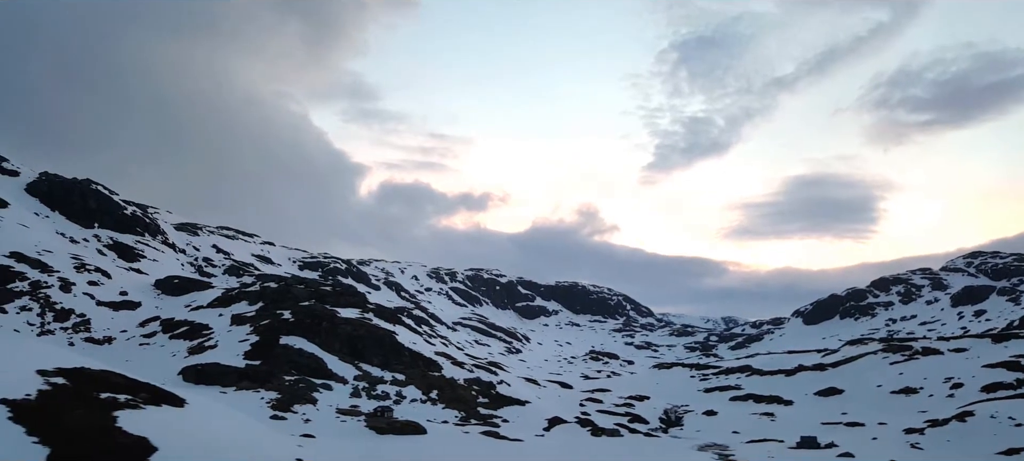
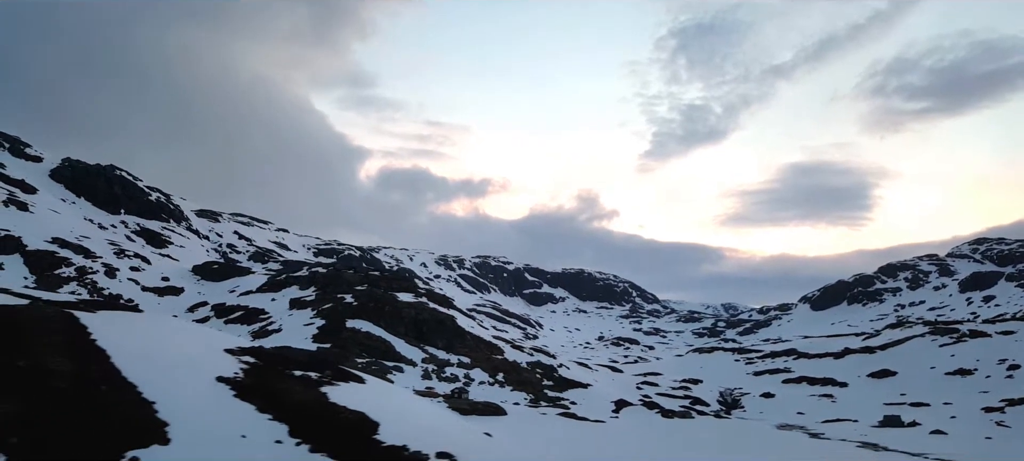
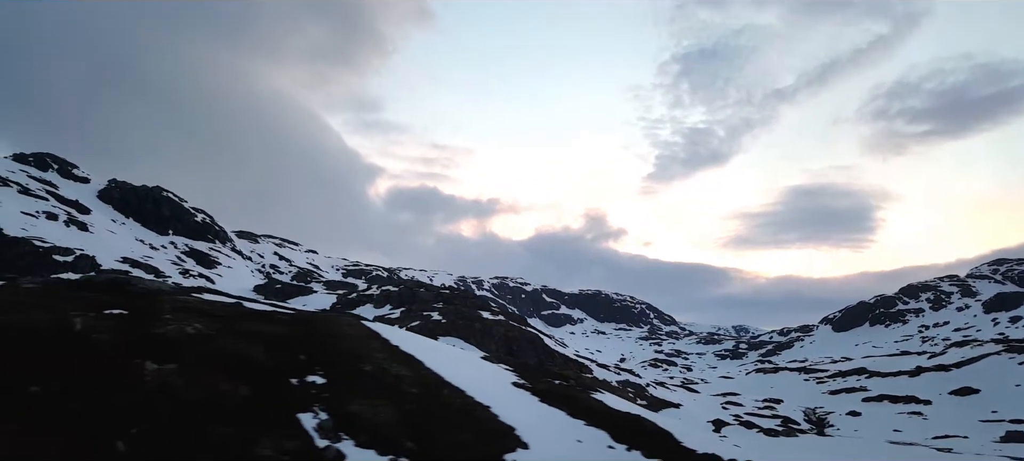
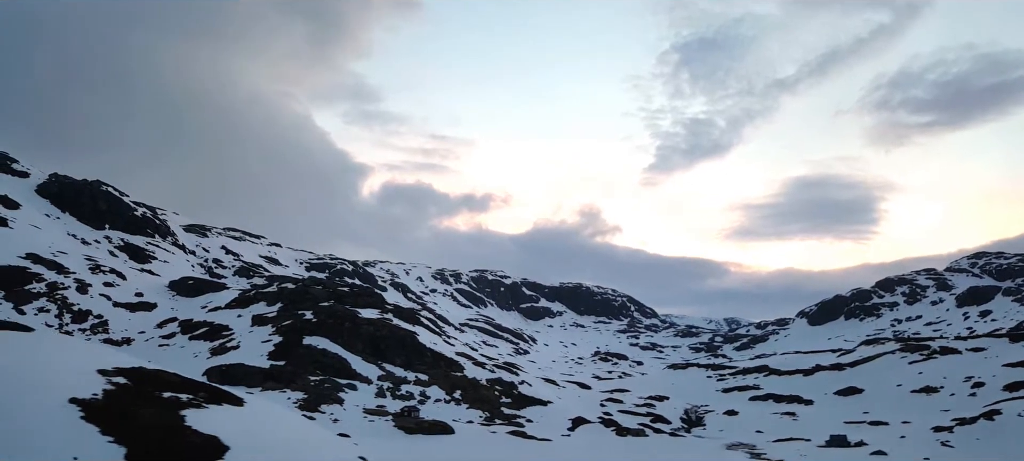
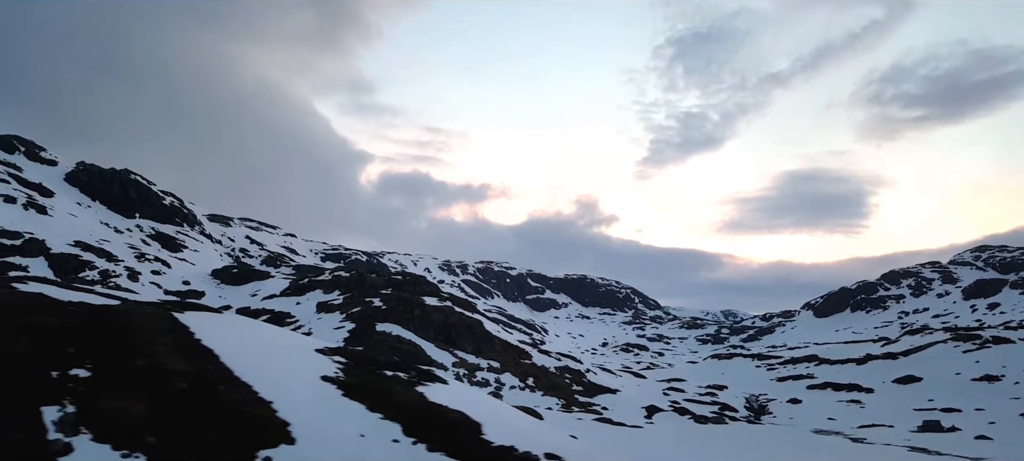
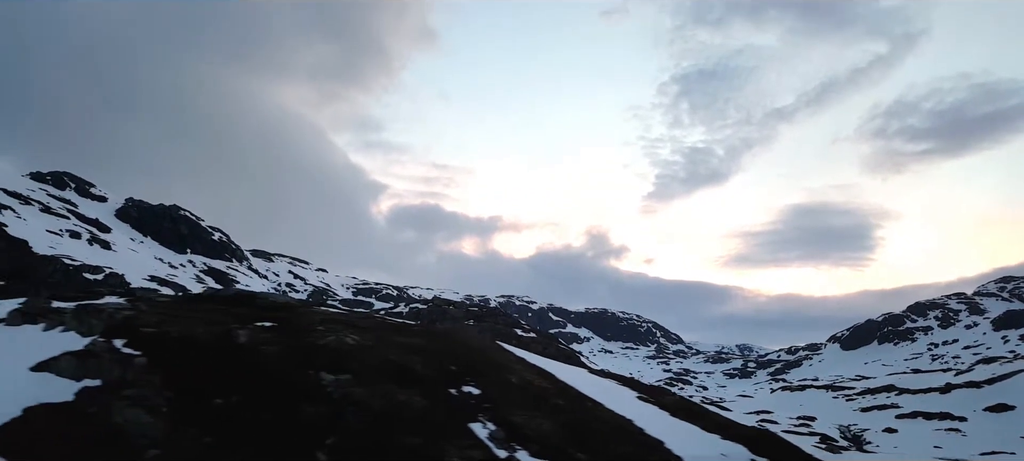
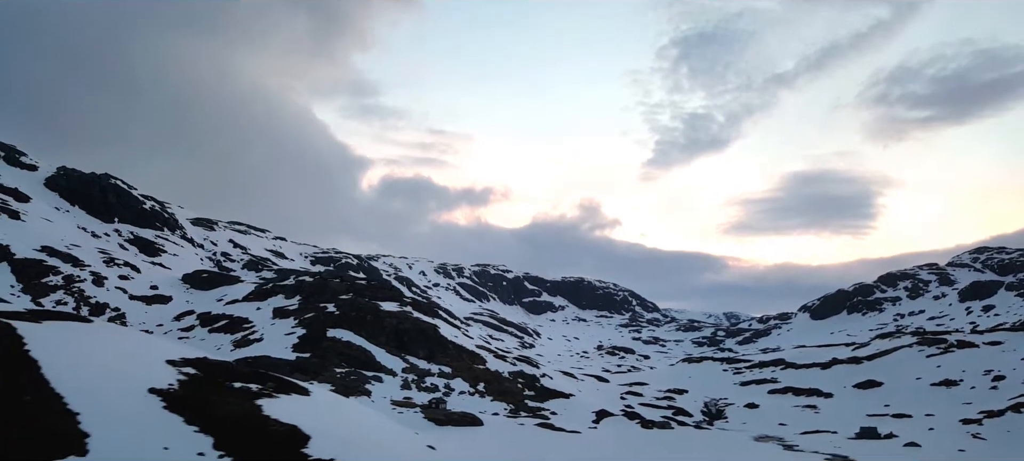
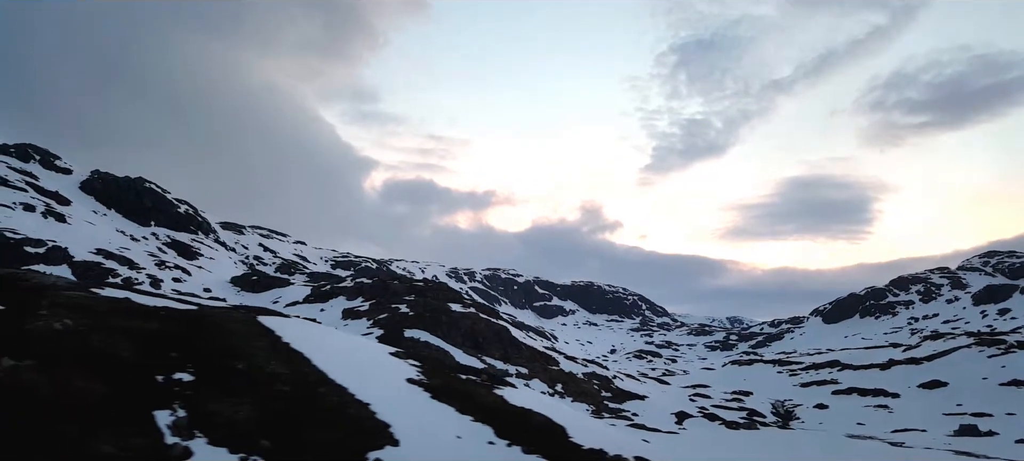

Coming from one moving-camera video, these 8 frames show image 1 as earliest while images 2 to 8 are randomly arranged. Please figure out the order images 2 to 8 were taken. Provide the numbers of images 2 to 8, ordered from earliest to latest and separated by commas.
4, 7, 2, 5, 8, 3, 6
